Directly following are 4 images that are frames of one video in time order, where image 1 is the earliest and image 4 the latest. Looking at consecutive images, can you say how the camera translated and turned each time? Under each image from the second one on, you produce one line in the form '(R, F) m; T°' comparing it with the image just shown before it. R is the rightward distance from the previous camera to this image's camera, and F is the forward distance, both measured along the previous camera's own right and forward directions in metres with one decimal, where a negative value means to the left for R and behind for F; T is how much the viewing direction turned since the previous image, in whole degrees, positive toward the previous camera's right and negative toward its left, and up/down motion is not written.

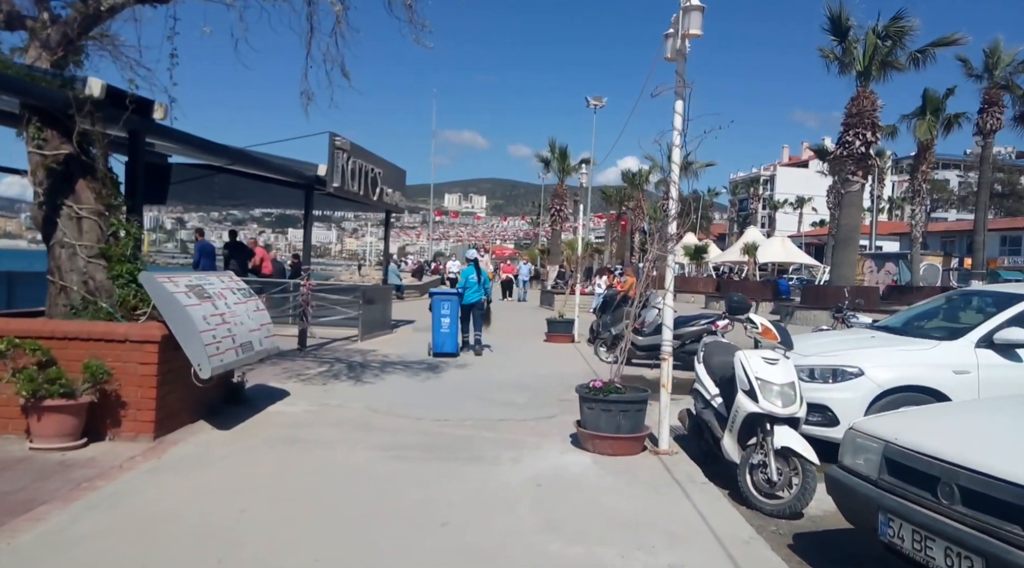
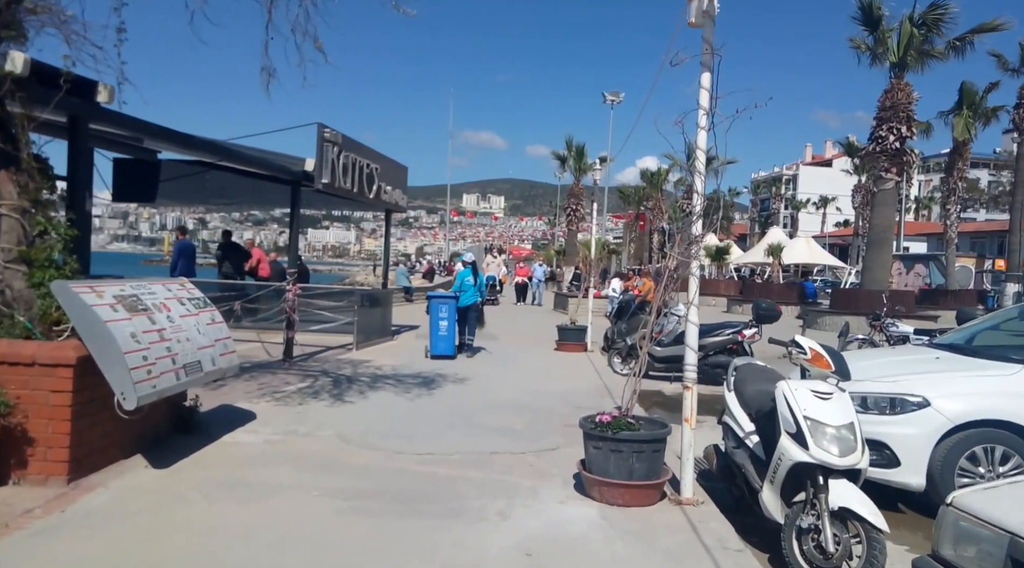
(+0.2, +1.0) m; -2°
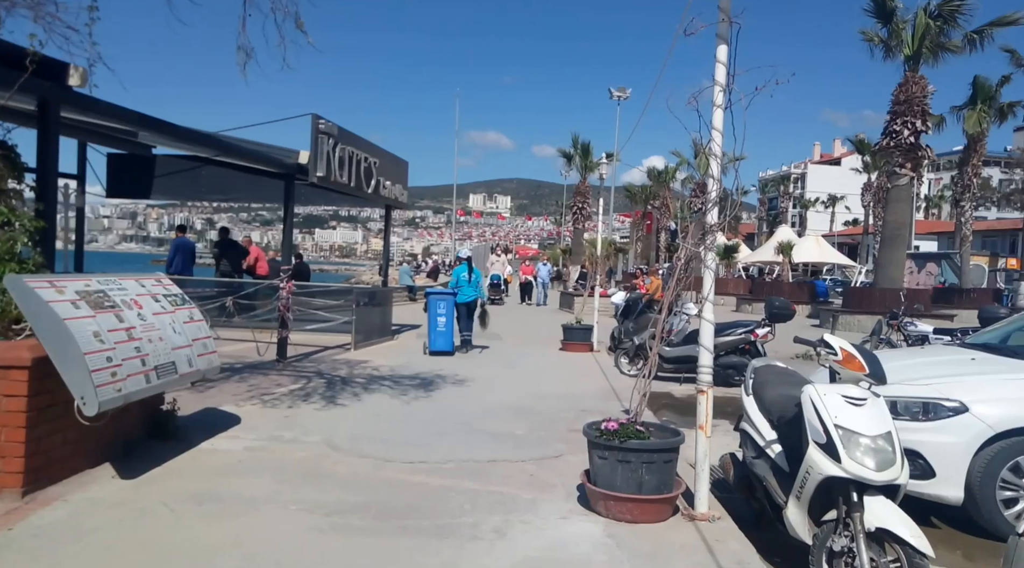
(+0.1, +0.4) m; -1°
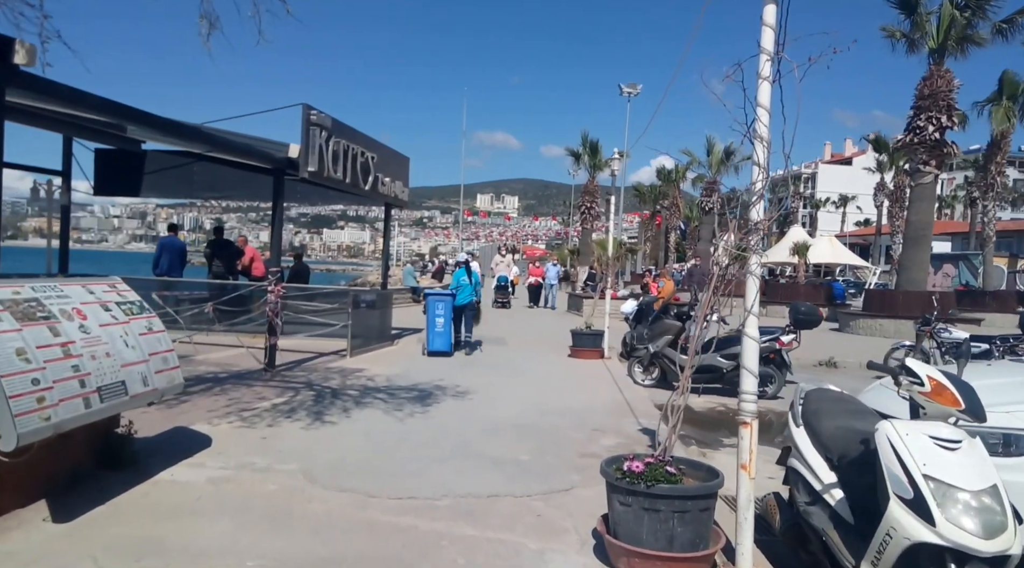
(0.0, +0.8) m; -1°
